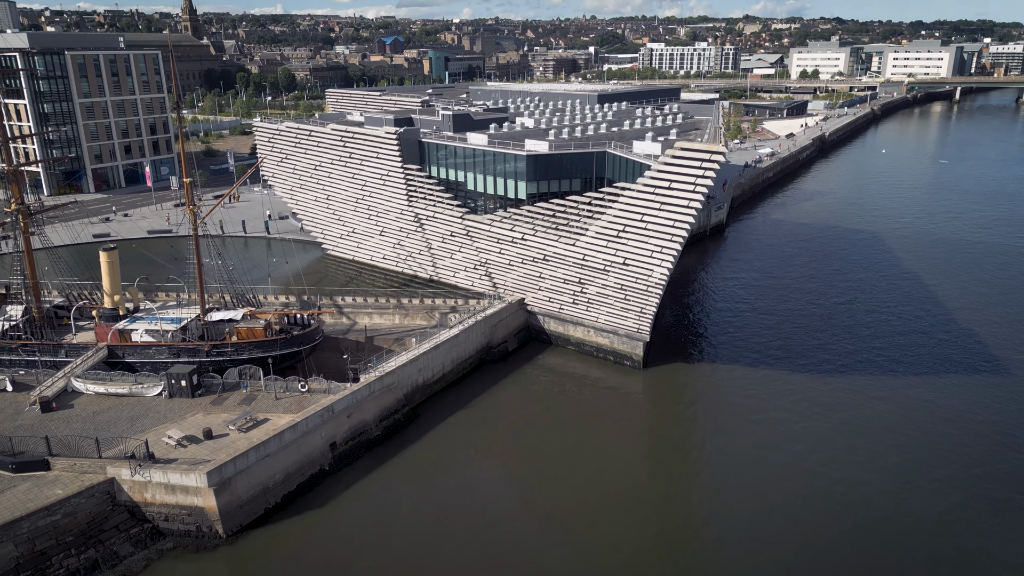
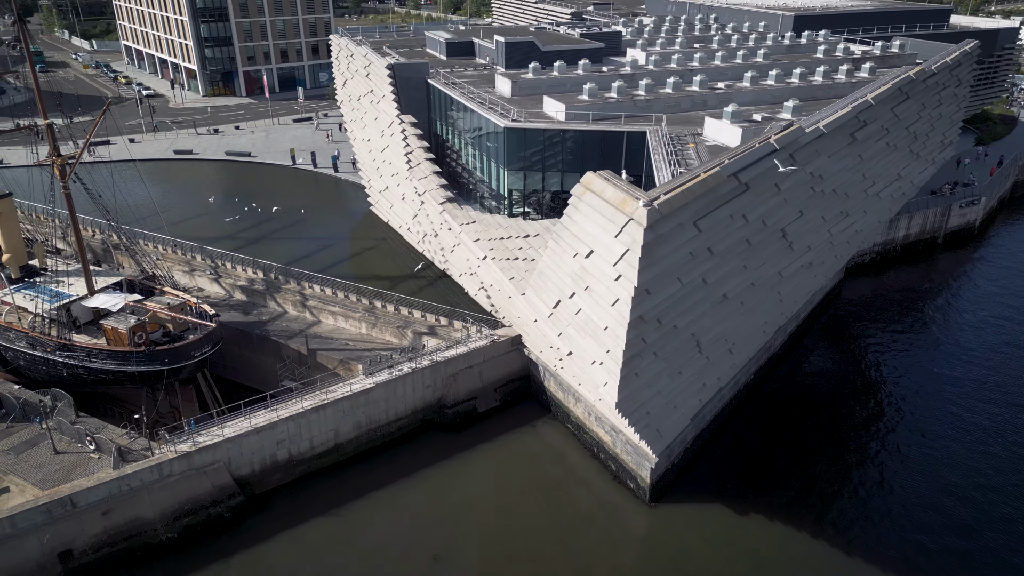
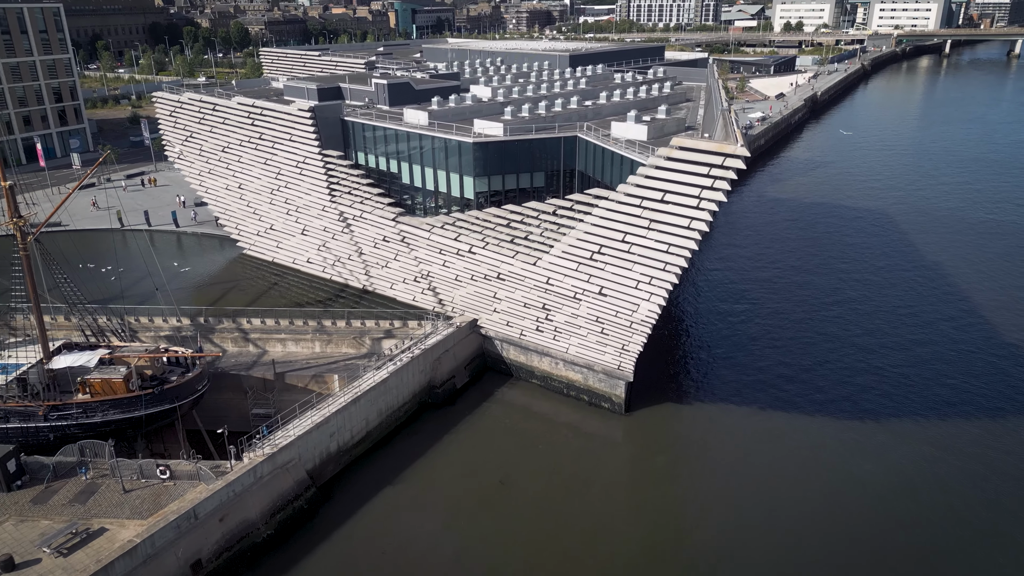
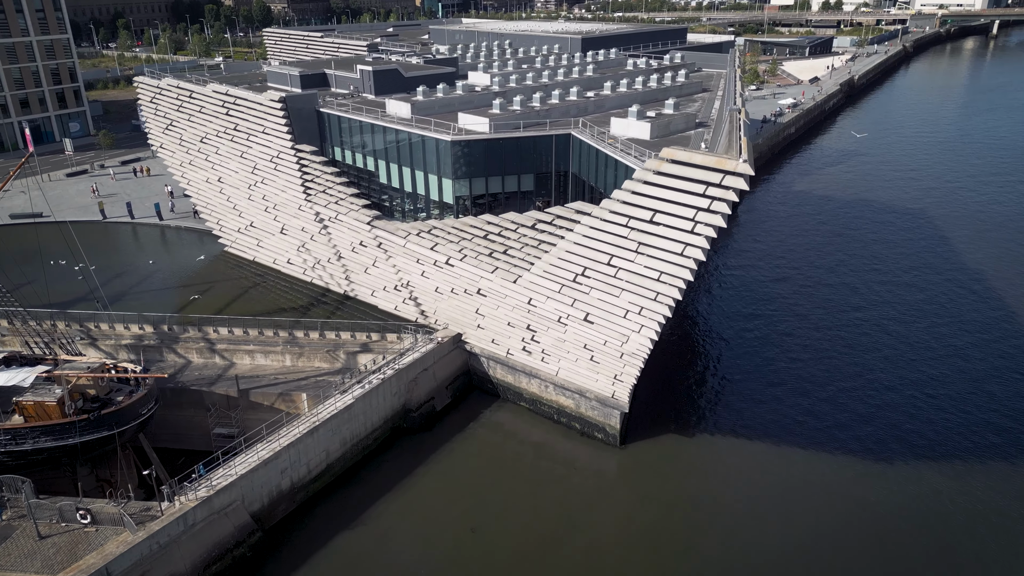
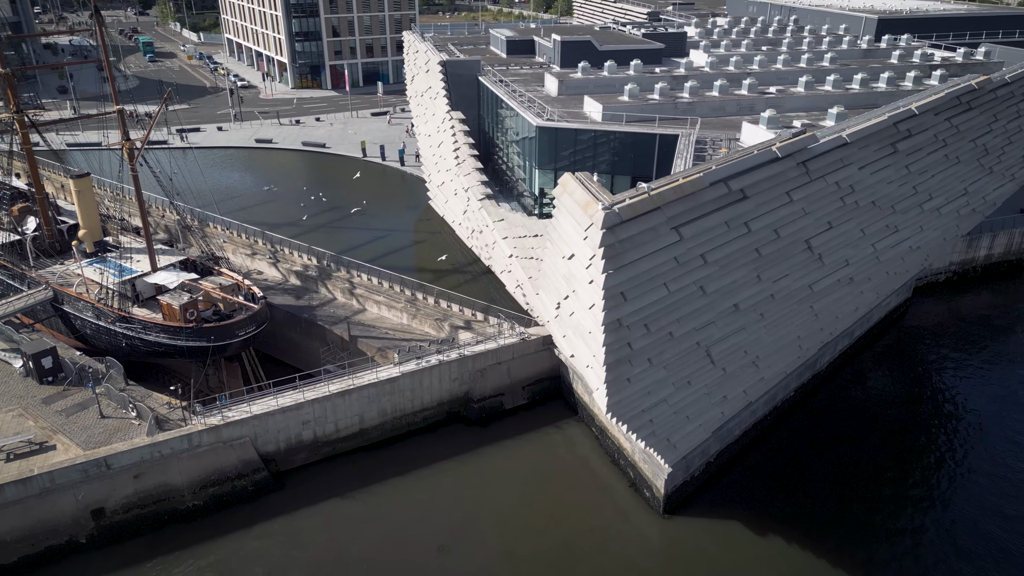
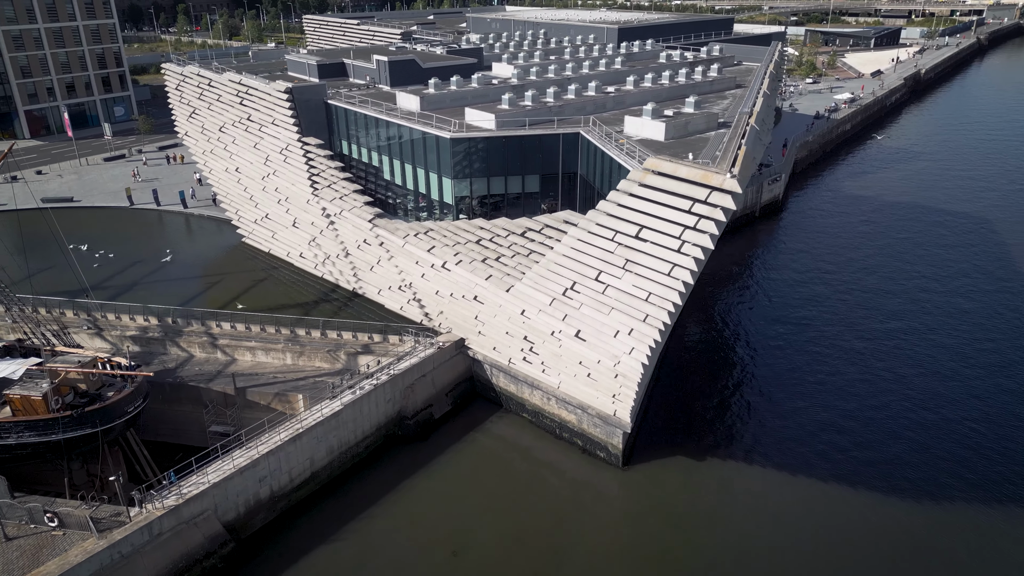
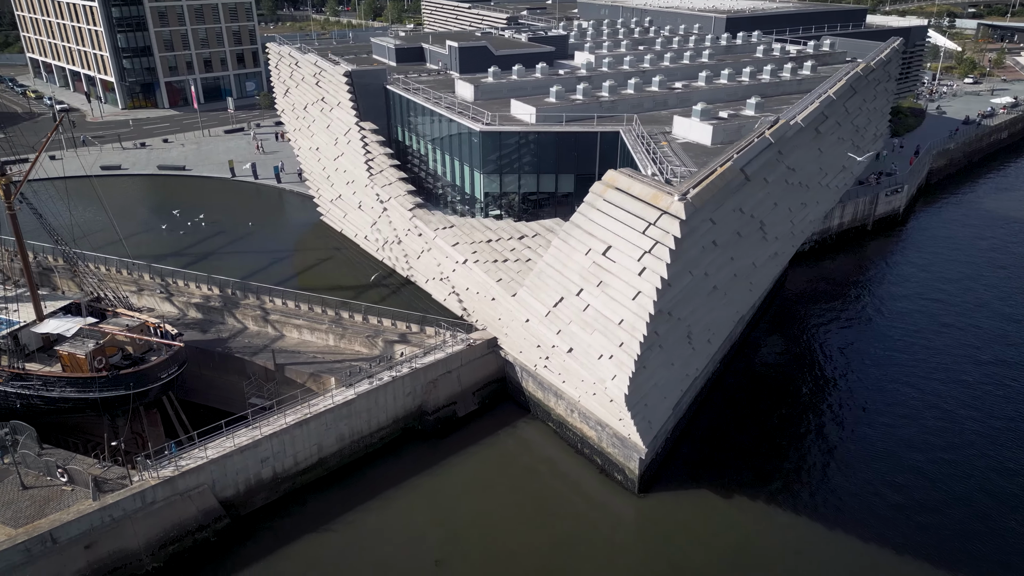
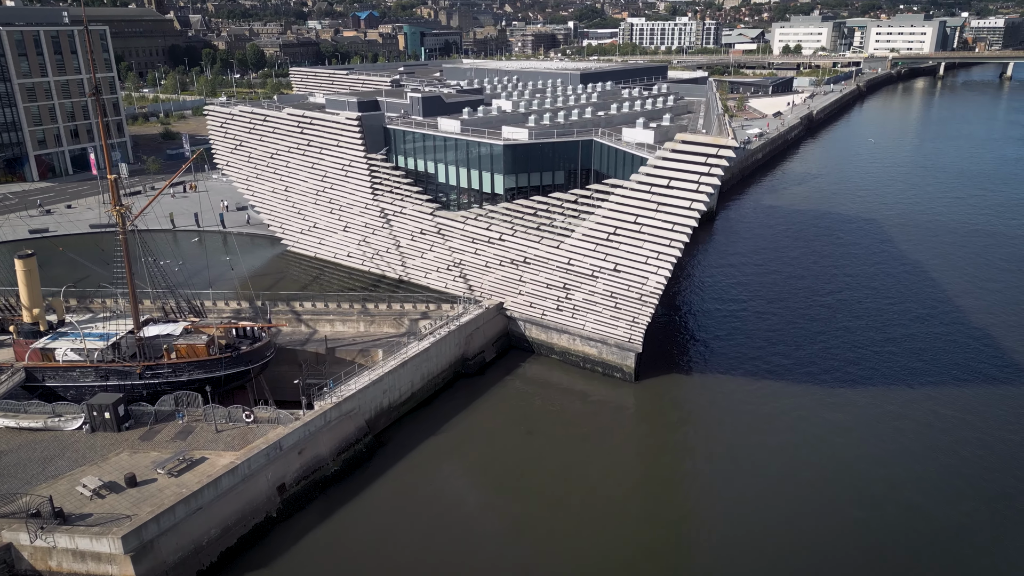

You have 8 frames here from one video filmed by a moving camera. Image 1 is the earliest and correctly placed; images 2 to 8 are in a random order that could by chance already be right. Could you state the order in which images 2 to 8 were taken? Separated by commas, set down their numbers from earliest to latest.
8, 3, 4, 6, 7, 2, 5
